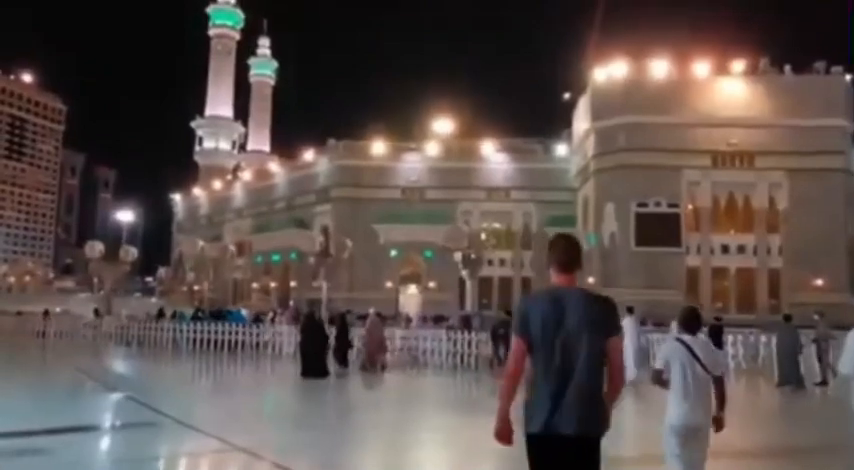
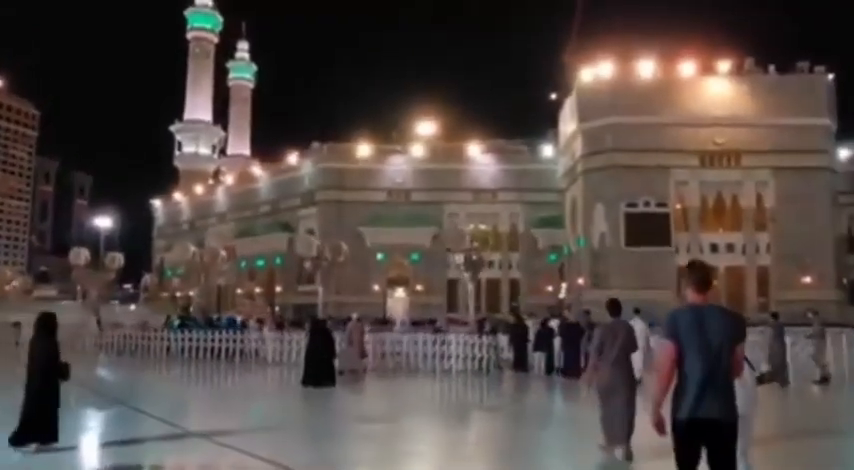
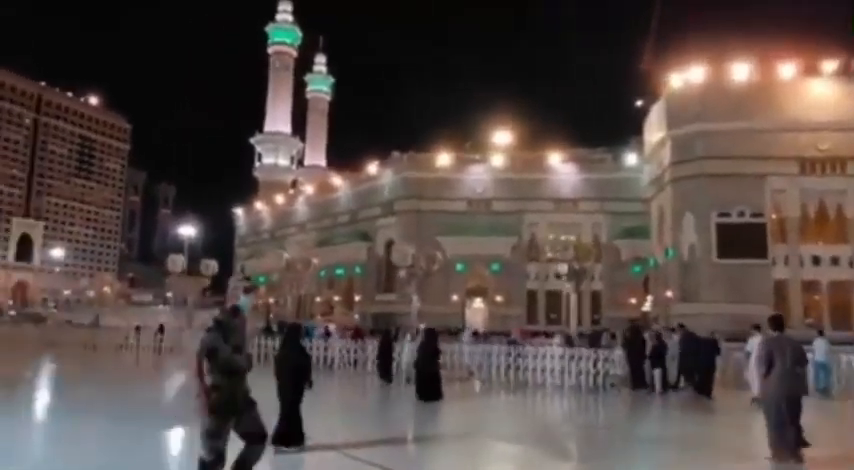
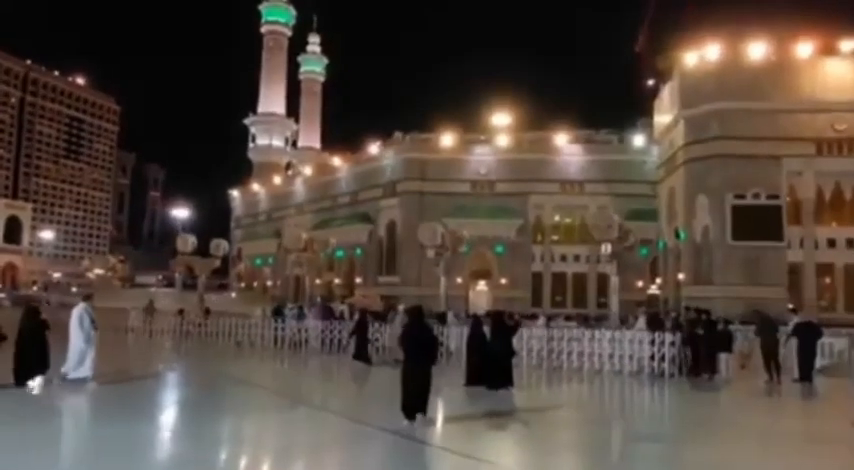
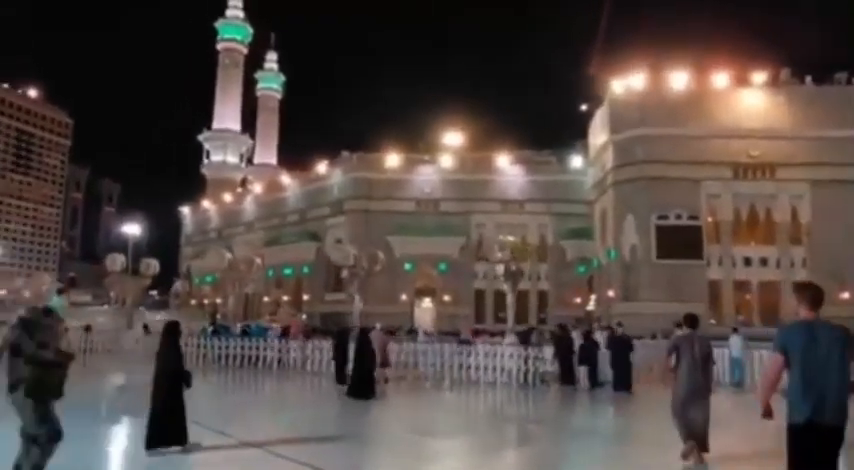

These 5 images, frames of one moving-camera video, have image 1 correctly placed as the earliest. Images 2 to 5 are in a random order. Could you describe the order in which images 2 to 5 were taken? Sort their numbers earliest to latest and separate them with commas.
2, 5, 3, 4
